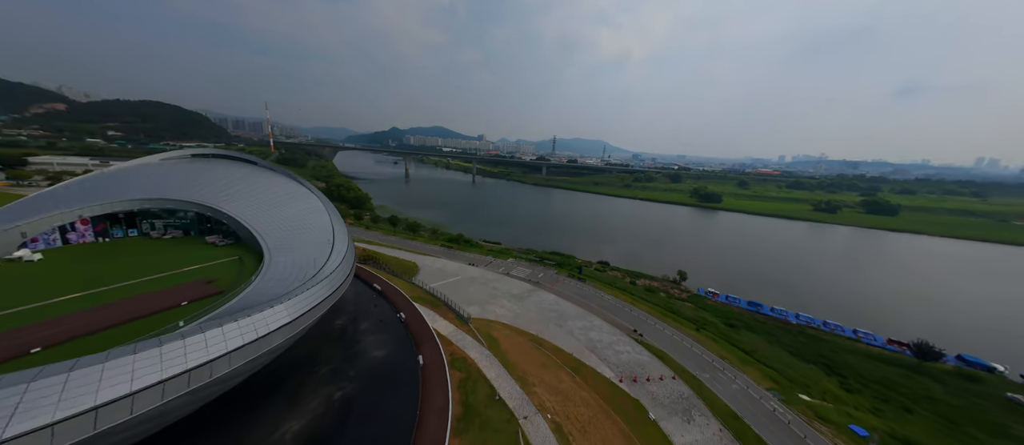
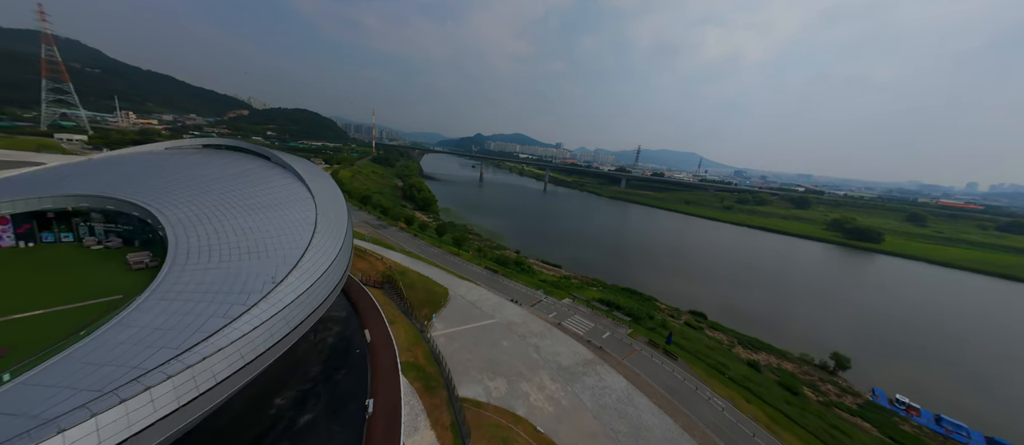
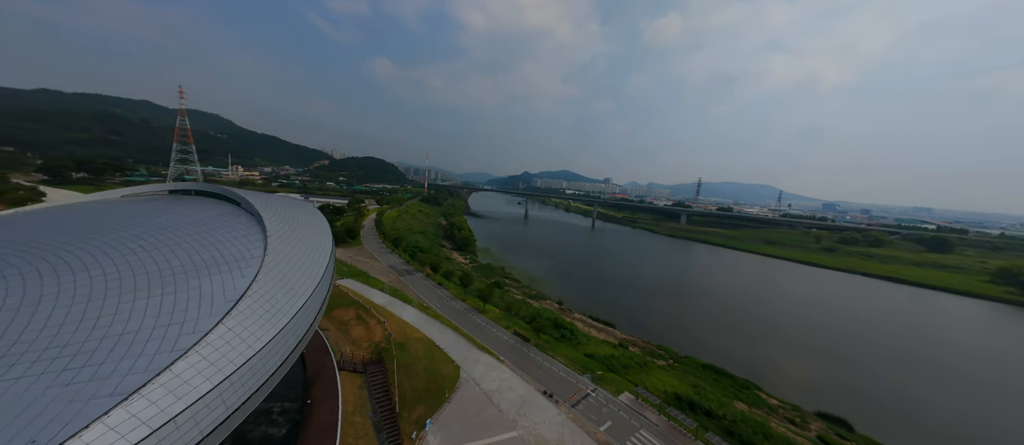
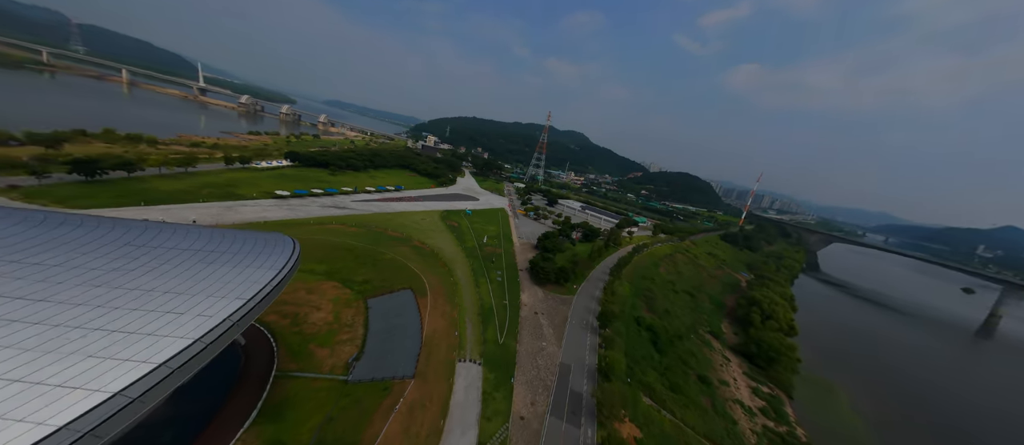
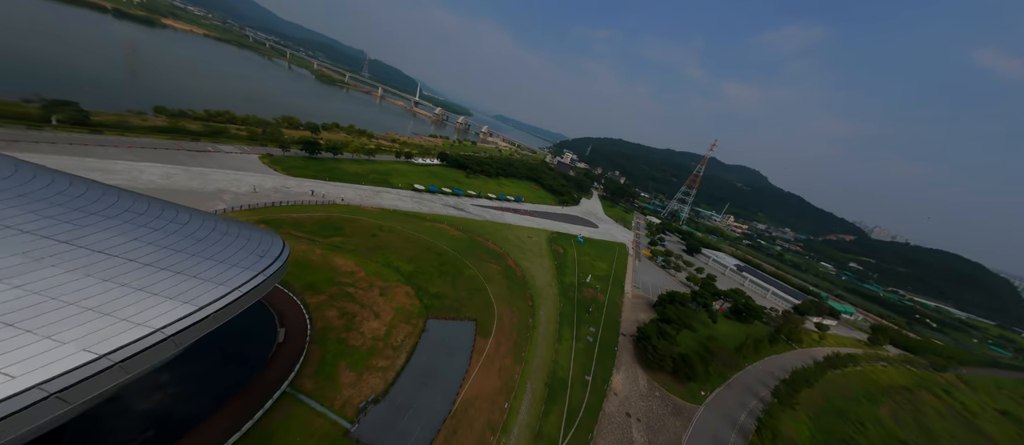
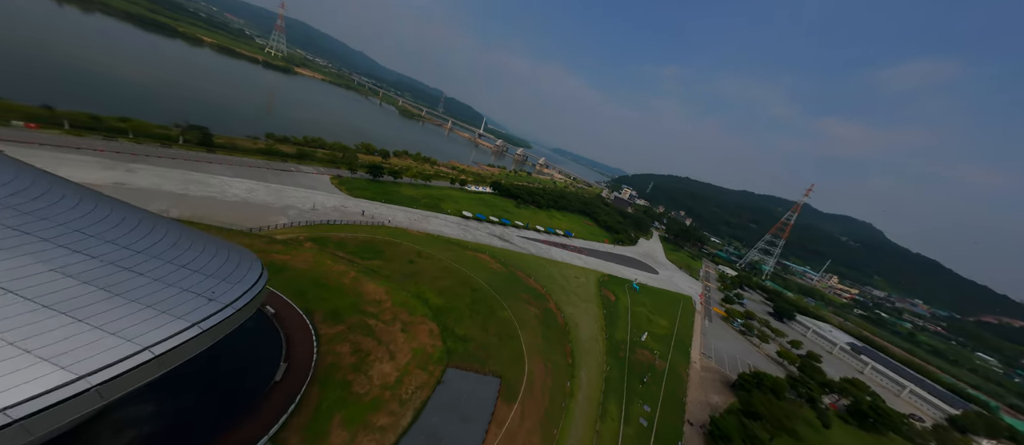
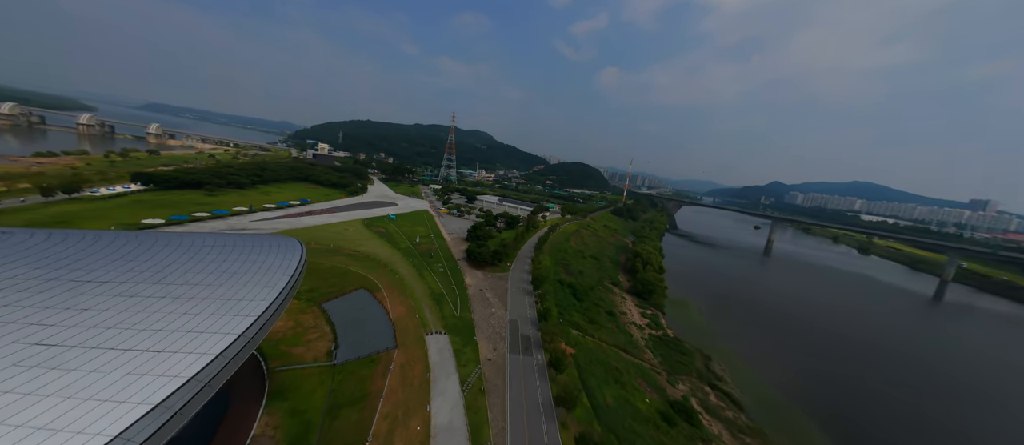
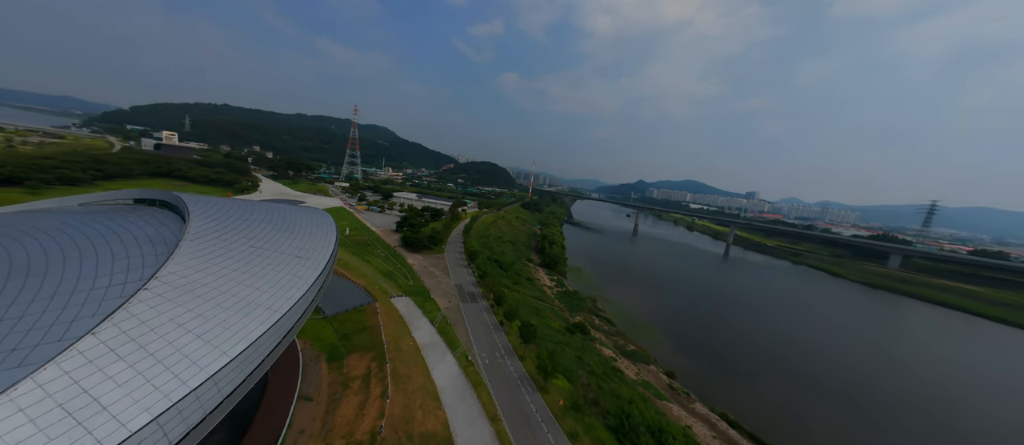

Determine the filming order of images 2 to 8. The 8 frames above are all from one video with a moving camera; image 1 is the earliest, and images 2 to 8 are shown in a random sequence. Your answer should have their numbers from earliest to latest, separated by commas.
2, 3, 8, 7, 4, 5, 6
